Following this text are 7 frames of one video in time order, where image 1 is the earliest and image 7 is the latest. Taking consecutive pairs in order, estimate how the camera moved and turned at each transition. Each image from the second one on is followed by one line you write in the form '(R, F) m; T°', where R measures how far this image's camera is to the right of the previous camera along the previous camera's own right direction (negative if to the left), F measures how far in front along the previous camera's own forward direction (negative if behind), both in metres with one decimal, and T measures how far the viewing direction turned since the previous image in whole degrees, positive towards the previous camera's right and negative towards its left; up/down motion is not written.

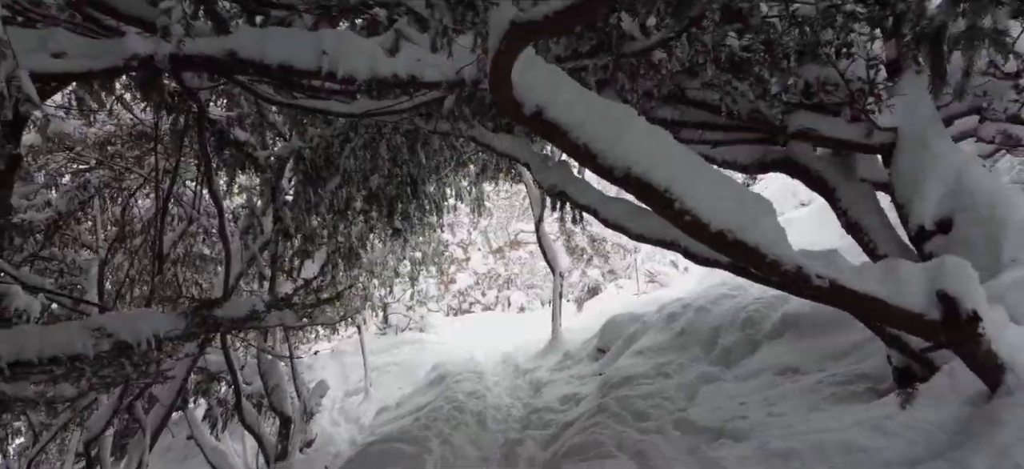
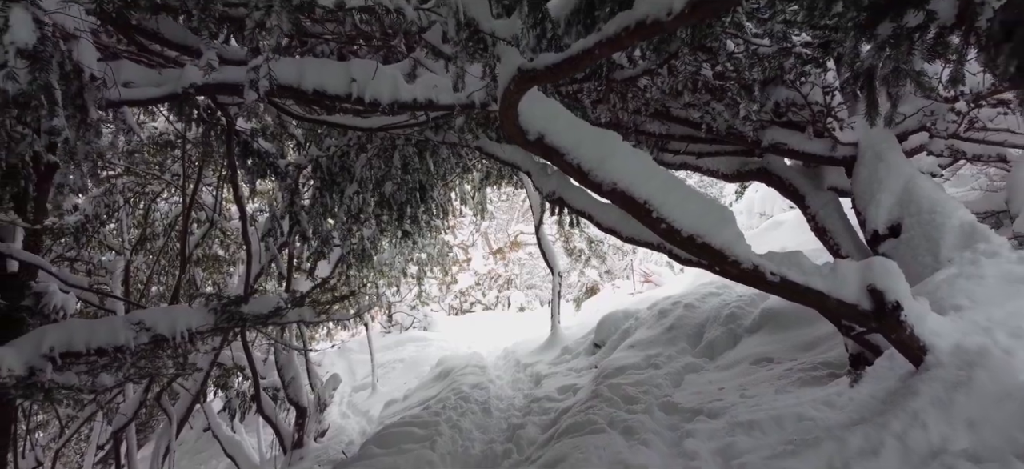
(0.0, -0.5) m; 0°
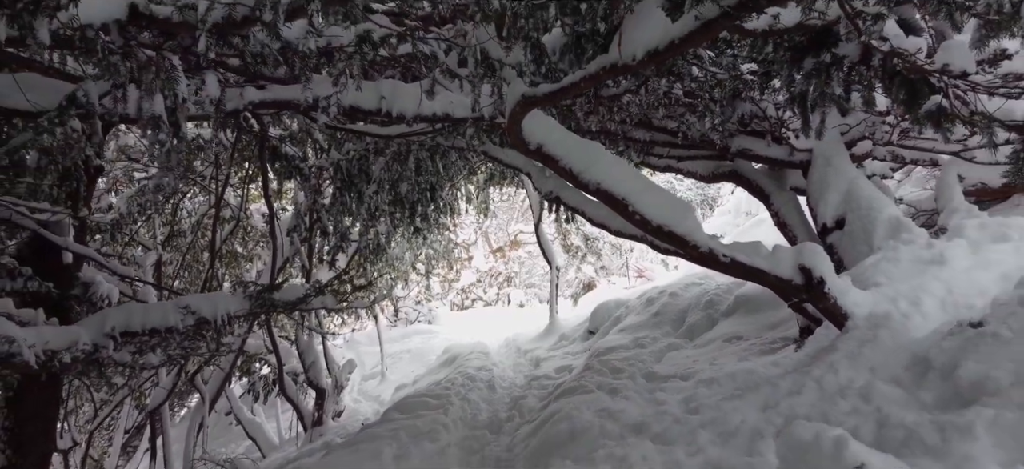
(0.0, -0.8) m; 0°
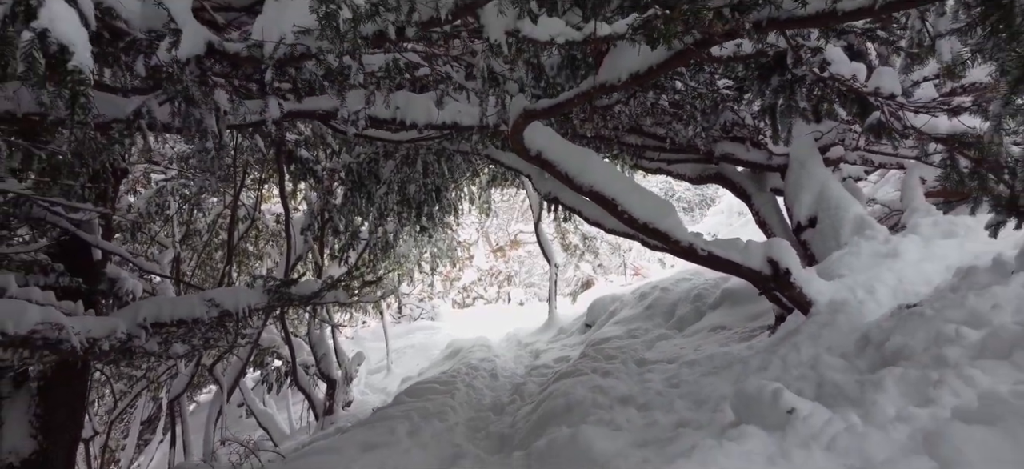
(0.0, -0.5) m; 0°
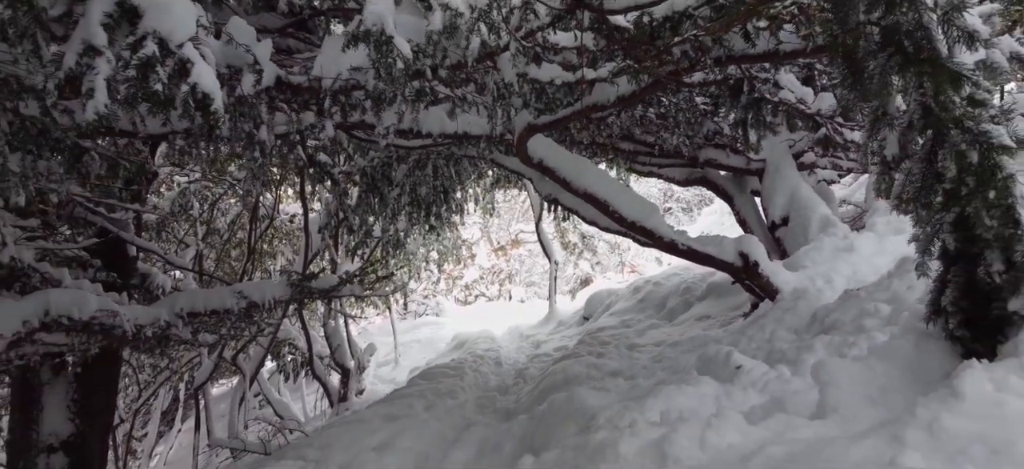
(0.0, -0.7) m; 0°
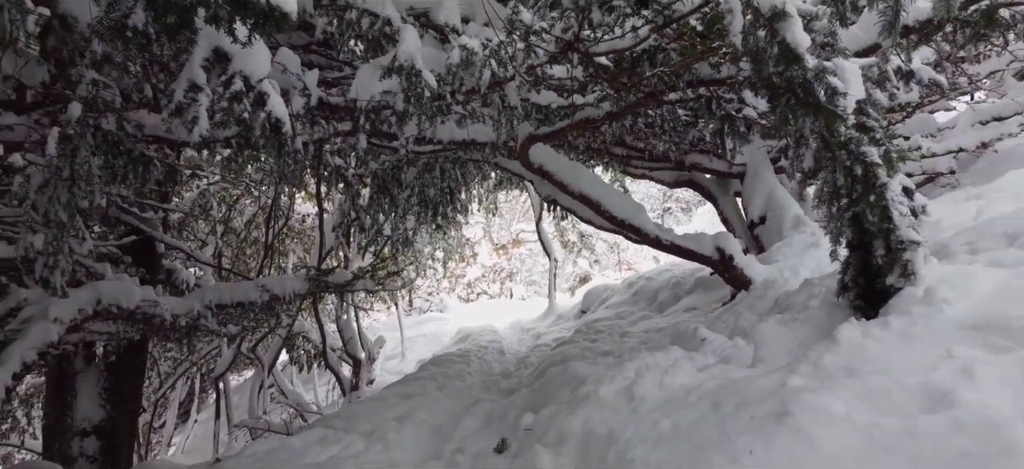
(0.0, -0.6) m; 0°
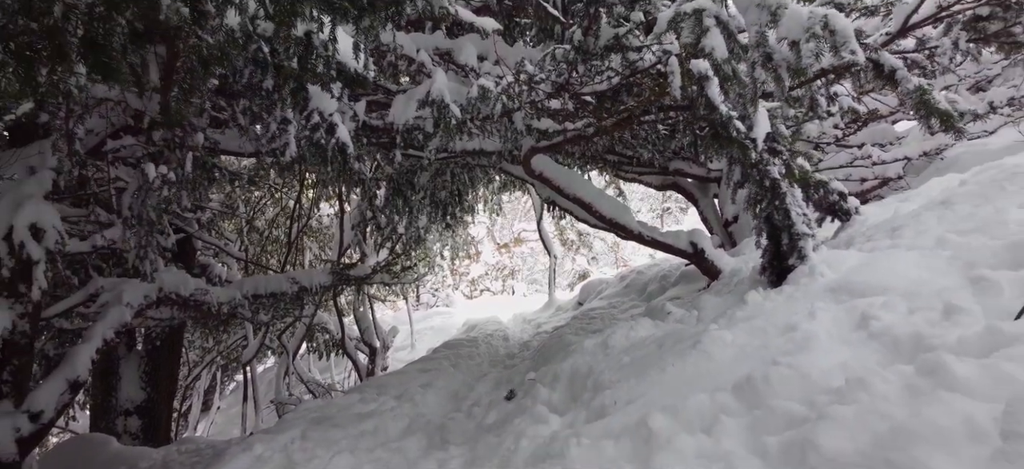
(0.0, -1.0) m; 0°
